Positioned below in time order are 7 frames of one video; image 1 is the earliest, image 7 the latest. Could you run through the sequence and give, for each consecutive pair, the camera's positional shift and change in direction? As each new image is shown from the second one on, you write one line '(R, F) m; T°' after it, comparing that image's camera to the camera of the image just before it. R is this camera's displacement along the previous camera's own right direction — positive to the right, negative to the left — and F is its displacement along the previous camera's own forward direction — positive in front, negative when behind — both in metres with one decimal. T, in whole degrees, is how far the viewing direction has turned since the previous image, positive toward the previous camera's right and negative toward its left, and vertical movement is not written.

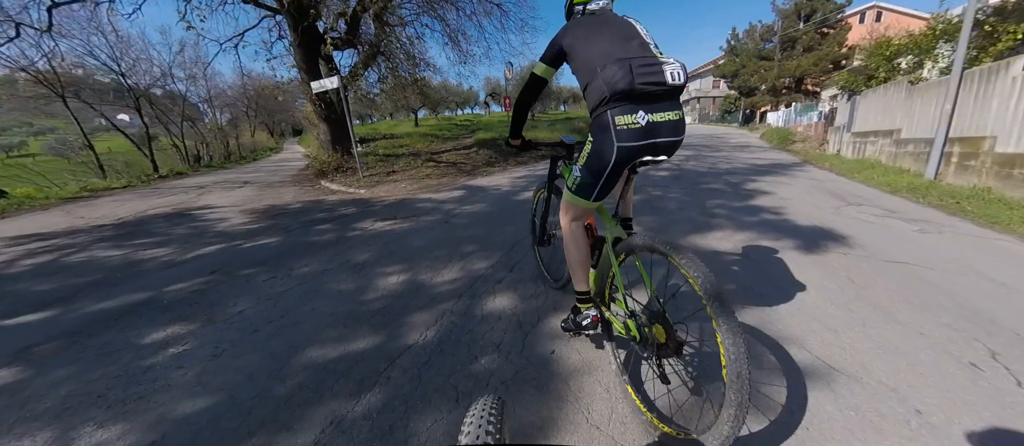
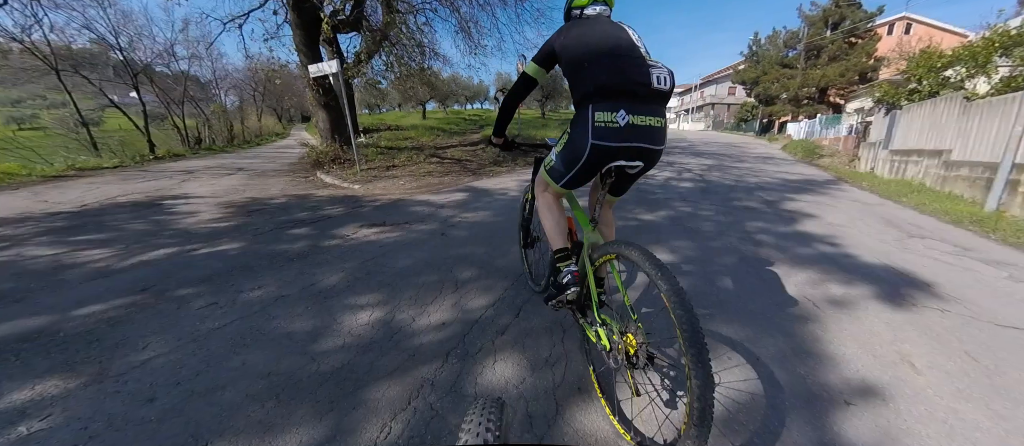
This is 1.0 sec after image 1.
(-0.1, +0.7) m; 0°
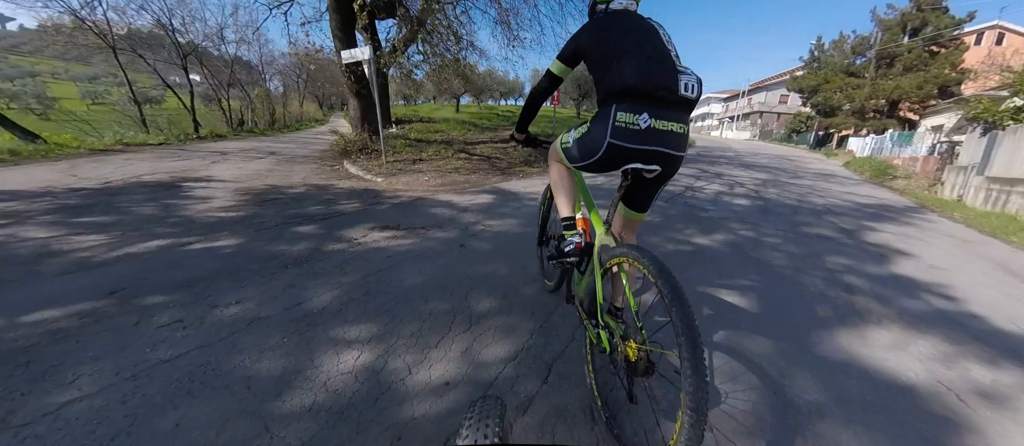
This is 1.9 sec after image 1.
(-0.1, +0.6) m; -4°
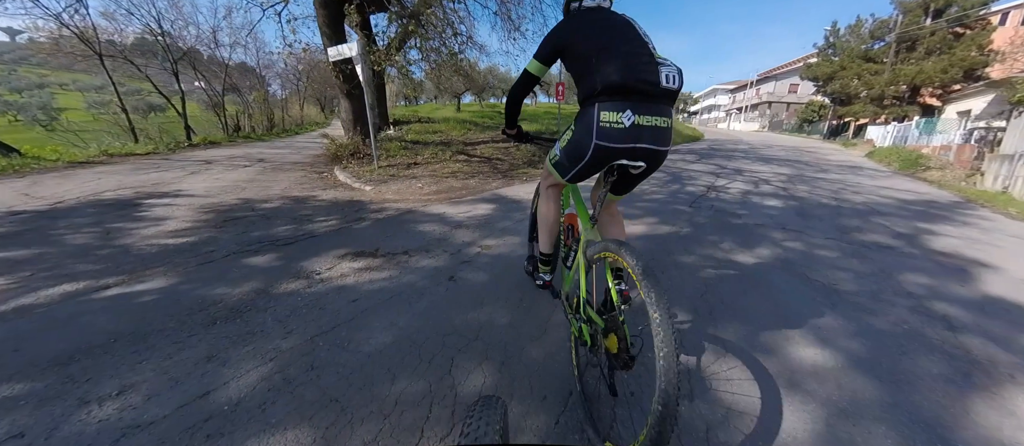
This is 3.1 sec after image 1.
(0.0, +0.7) m; -1°
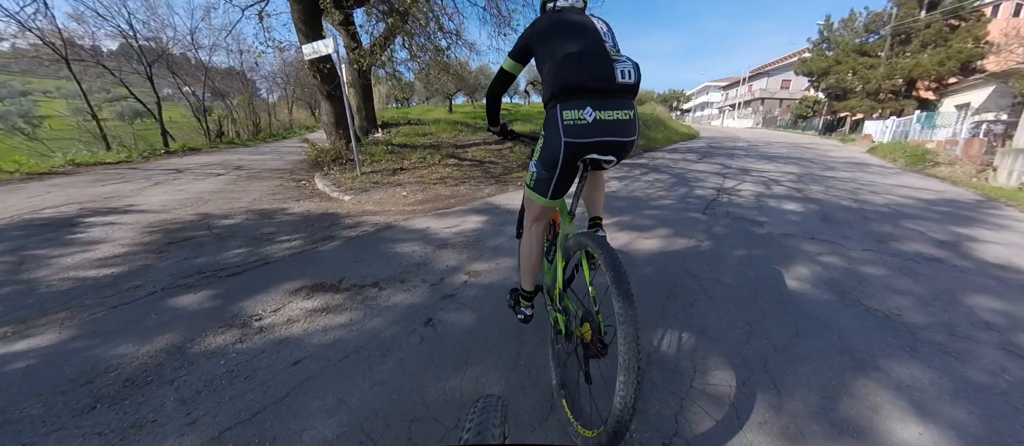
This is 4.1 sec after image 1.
(0.0, +0.6) m; +1°
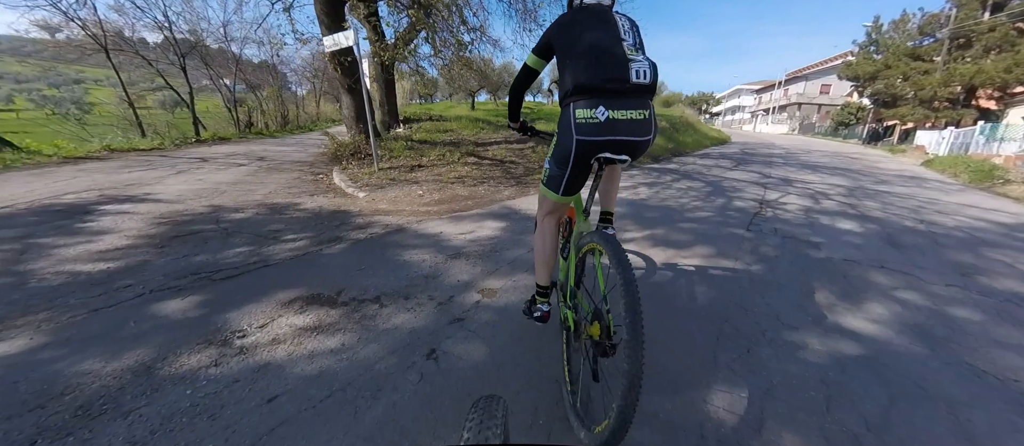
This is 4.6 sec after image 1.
(0.0, +0.3) m; -3°
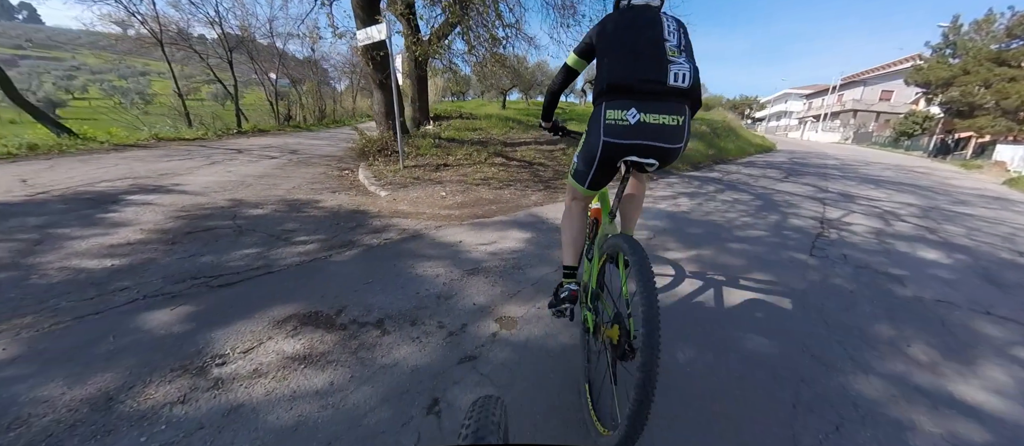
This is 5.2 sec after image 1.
(0.0, +0.4) m; -4°
